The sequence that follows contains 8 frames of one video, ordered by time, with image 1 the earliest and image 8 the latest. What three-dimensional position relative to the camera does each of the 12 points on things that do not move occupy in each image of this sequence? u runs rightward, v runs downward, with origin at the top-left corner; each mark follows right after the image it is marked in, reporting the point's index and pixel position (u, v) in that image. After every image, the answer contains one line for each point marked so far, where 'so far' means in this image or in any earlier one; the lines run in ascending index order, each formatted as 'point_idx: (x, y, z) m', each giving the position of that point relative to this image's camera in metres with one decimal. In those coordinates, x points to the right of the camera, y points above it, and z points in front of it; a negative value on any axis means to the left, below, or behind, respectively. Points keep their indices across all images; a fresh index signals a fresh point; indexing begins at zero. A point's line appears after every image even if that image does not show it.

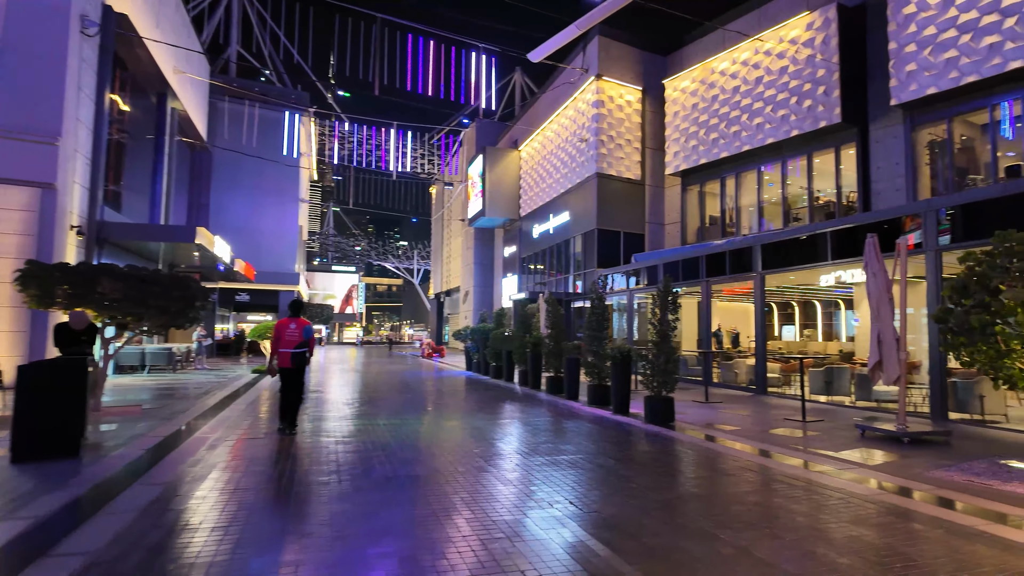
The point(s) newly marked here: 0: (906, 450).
0: (+4.5, -1.9, +6.8) m
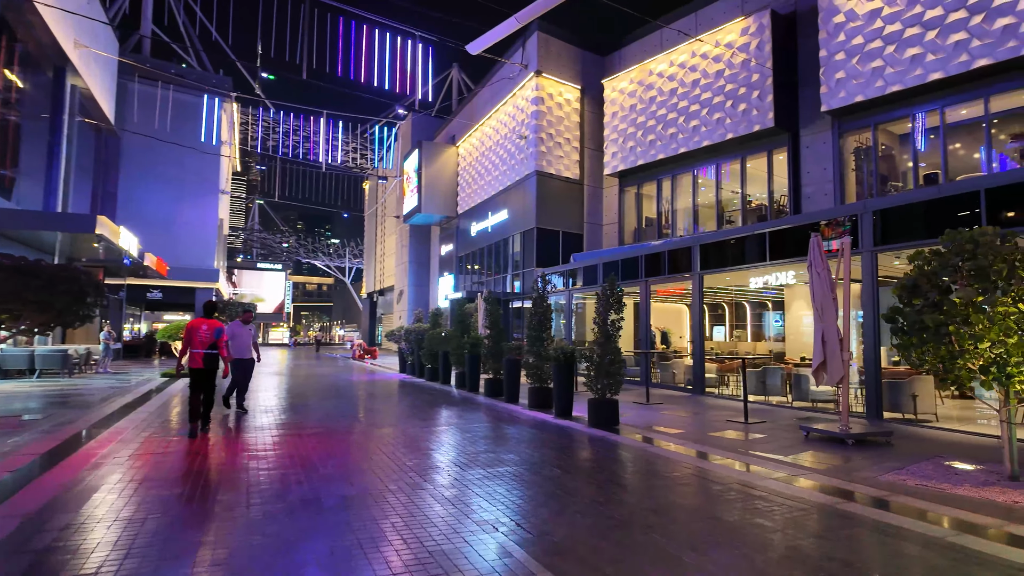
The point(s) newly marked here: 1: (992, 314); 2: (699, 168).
0: (+3.9, -1.9, +6.8) m
1: (+3.9, -0.2, +4.8) m
2: (+5.7, +3.7, +18.3) m
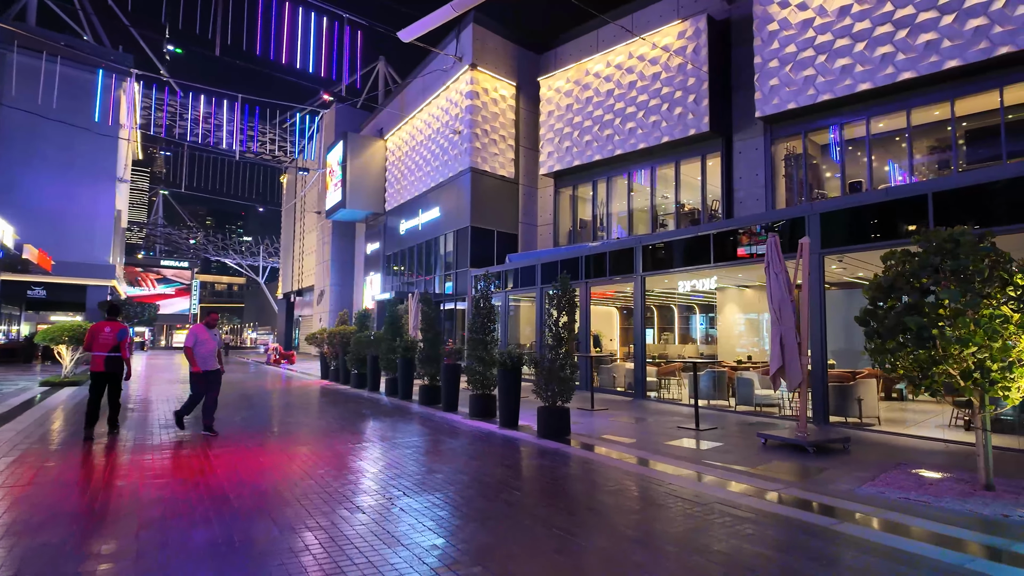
0: (+3.3, -1.9, +6.5) m
1: (+3.6, -0.2, +4.6) m
2: (+3.7, +3.6, +18.2) m
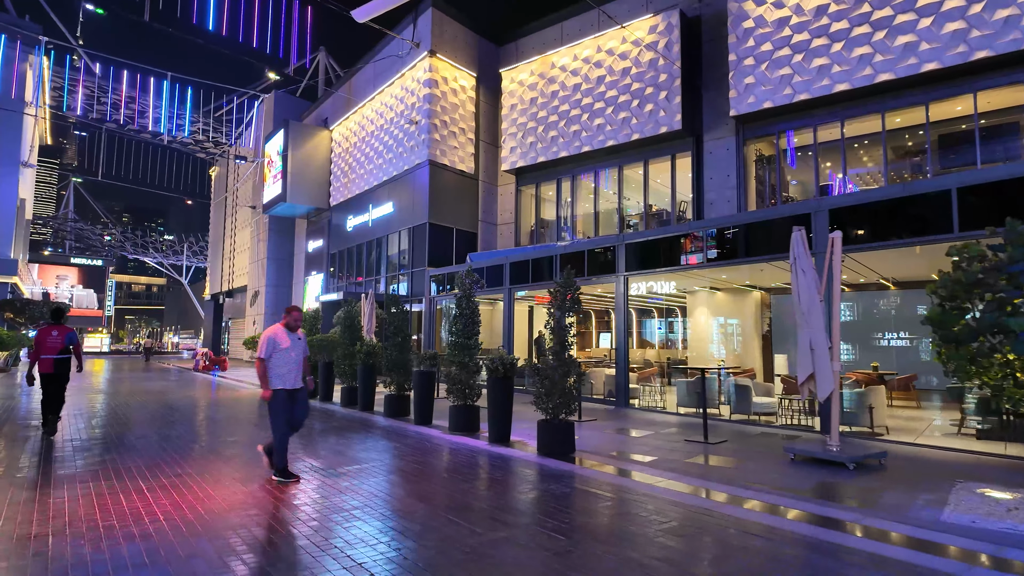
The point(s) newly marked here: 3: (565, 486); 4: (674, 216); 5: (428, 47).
0: (+3.3, -1.9, +5.9) m
1: (+3.9, -0.2, +4.0) m
2: (+2.6, +3.5, +17.6) m
3: (+0.6, -2.0, +6.1) m
4: (+4.4, +1.9, +15.9) m
5: (-2.6, +7.6, +18.6) m
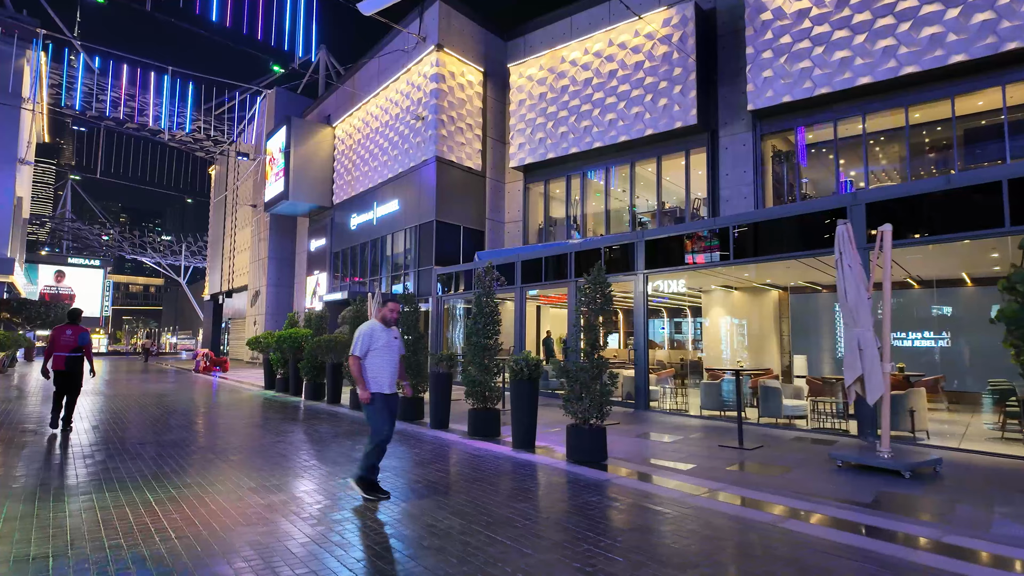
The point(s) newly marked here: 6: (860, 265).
0: (+3.6, -1.8, +5.5) m
1: (+4.2, -0.2, +3.6) m
2: (+2.9, +3.5, +17.2) m
3: (+0.9, -2.0, +5.7) m
4: (+4.6, +2.0, +15.5) m
5: (-2.4, +7.6, +18.3) m
6: (+3.6, +0.2, +6.1) m
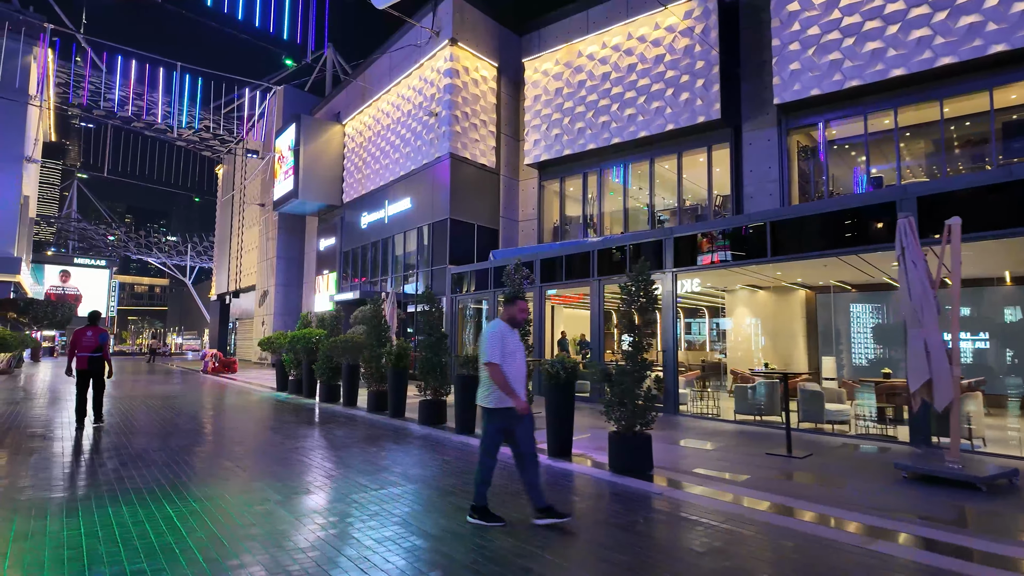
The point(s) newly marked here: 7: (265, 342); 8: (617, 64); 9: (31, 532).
0: (+4.0, -1.8, +5.1) m
1: (+4.5, -0.1, +3.2) m
2: (+3.3, +3.5, +16.8) m
3: (+1.2, -2.0, +5.3) m
4: (+5.1, +2.0, +15.1) m
5: (-1.9, +7.6, +17.9) m
6: (+4.0, +0.3, +5.7) m
7: (-6.4, -1.4, +15.2) m
8: (+2.9, +6.1, +16.1) m
9: (-3.4, -1.7, +4.2) m
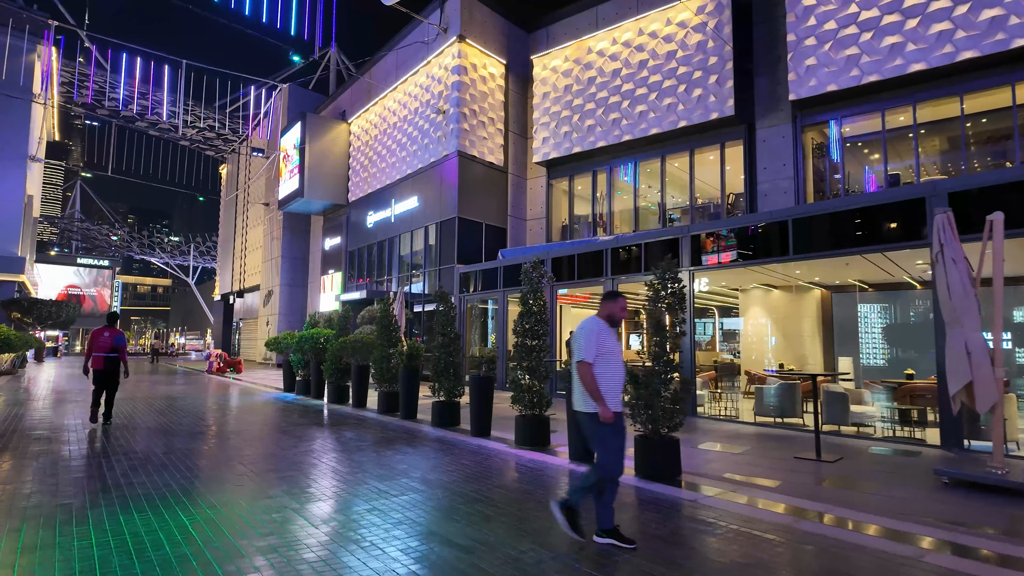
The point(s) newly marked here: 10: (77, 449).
0: (+4.2, -1.8, +4.9) m
1: (+4.7, -0.1, +3.0) m
2: (+3.5, +3.5, +16.6) m
3: (+1.4, -2.0, +5.1) m
4: (+5.3, +2.0, +14.9) m
5: (-1.7, +7.6, +17.7) m
6: (+4.2, +0.3, +5.5) m
7: (-6.1, -1.4, +15.0) m
8: (+3.1, +6.1, +15.9) m
9: (-3.2, -1.7, +4.0) m
10: (-5.5, -2.0, +7.5) m
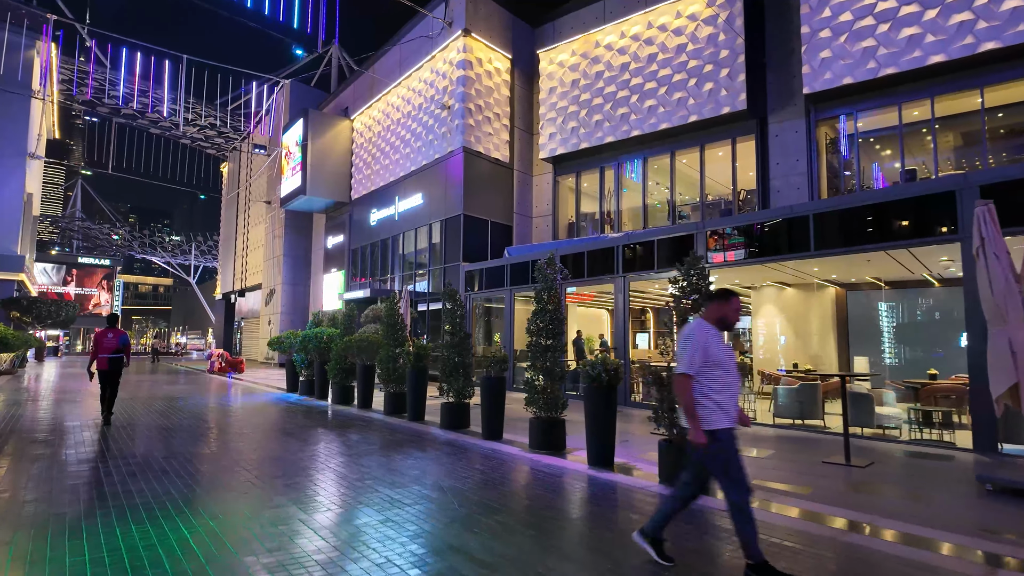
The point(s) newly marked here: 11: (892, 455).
0: (+4.4, -1.8, +4.6) m
1: (+4.9, -0.1, +2.7) m
2: (+3.7, +3.6, +16.3) m
3: (+1.6, -1.9, +4.8) m
4: (+5.5, +2.0, +14.6) m
5: (-1.5, +7.7, +17.4) m
6: (+4.3, +0.3, +5.2) m
7: (-5.9, -1.3, +14.8) m
8: (+3.3, +6.2, +15.6) m
9: (-3.0, -1.7, +3.7) m
10: (-5.3, -2.0, +7.3) m
11: (+4.5, -2.0, +7.0) m
